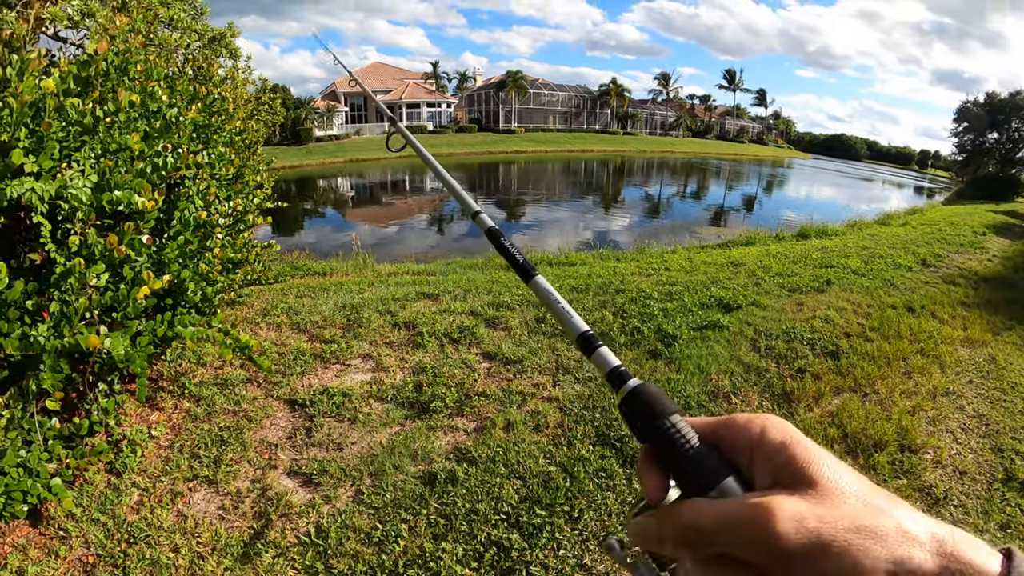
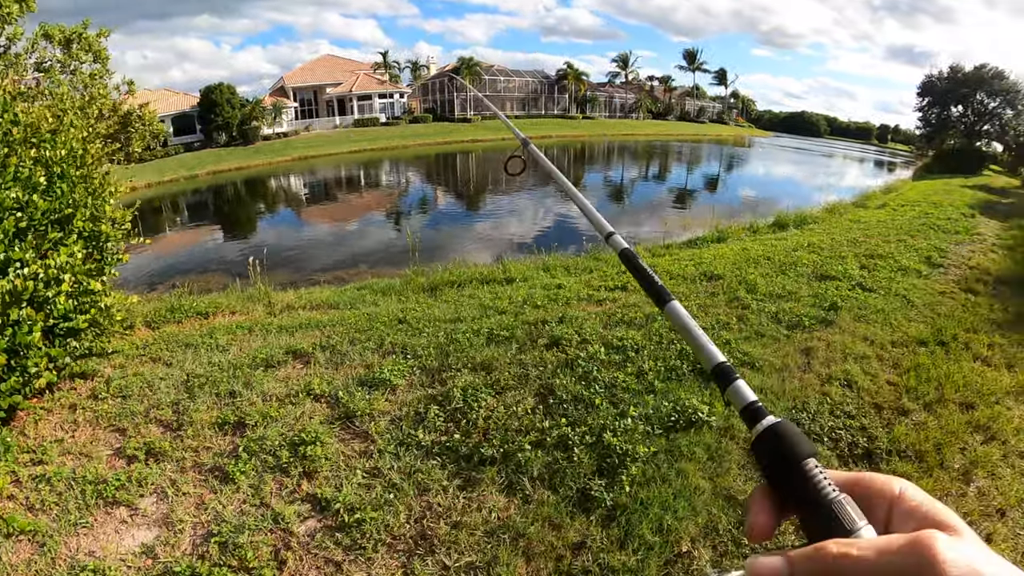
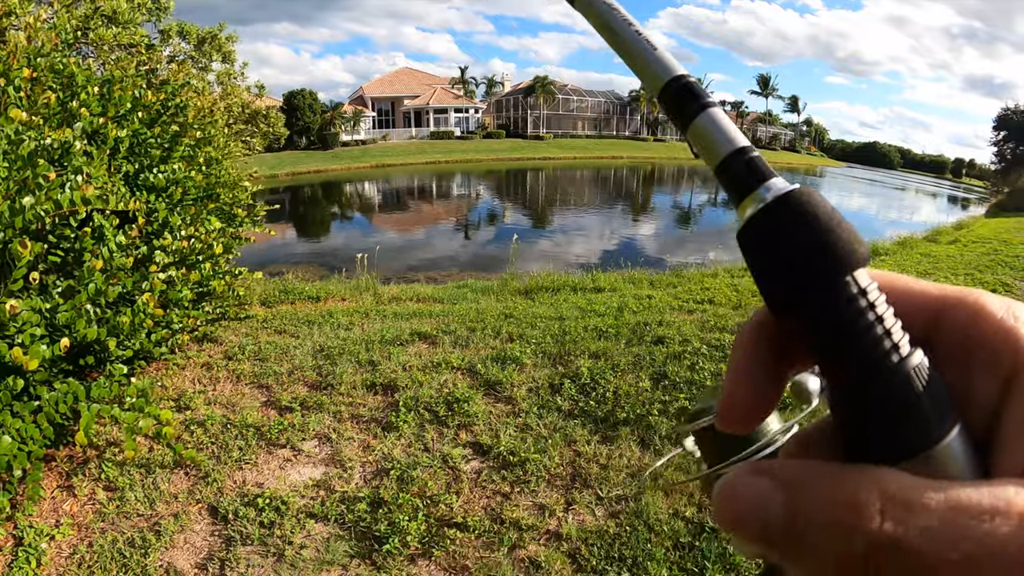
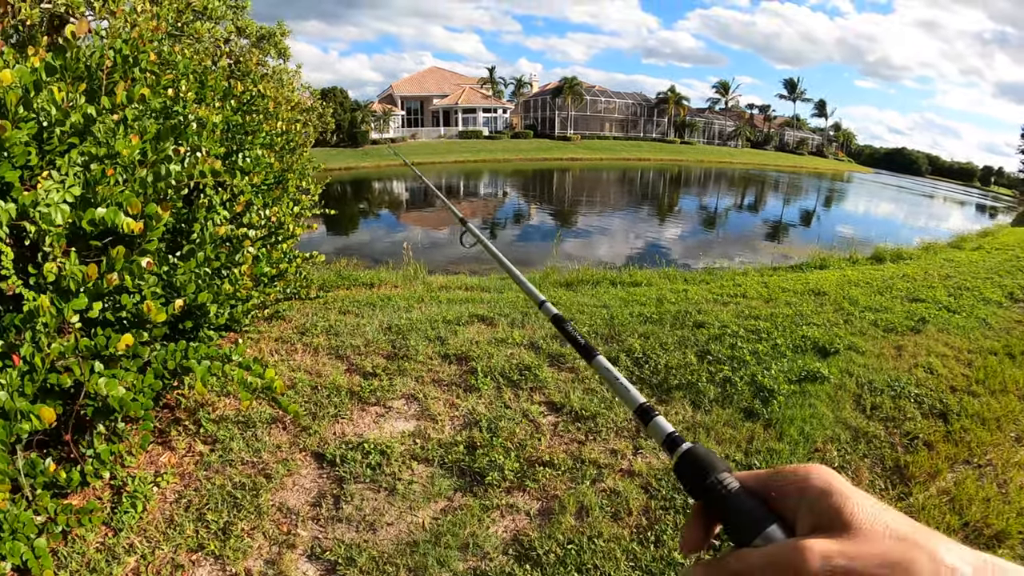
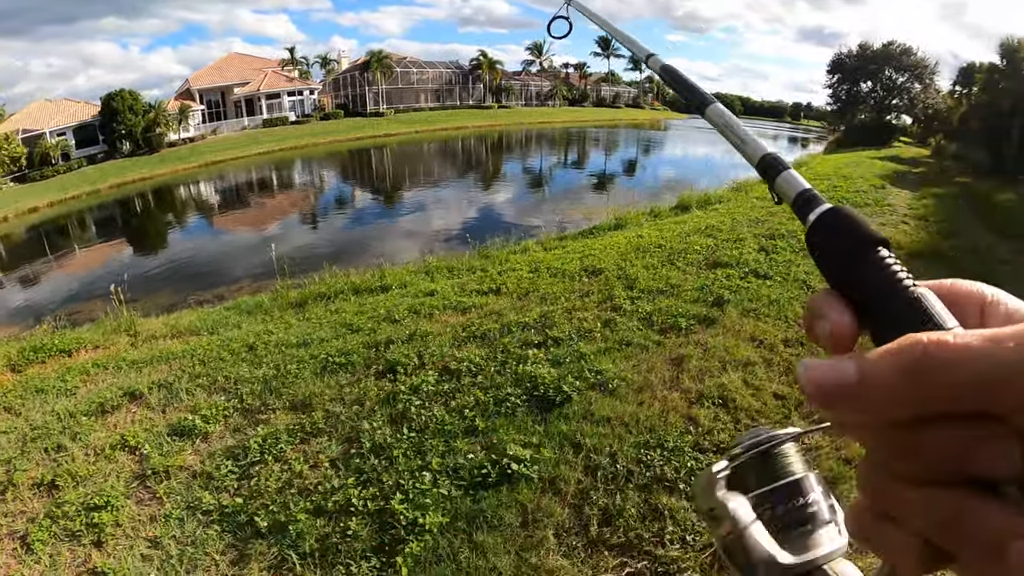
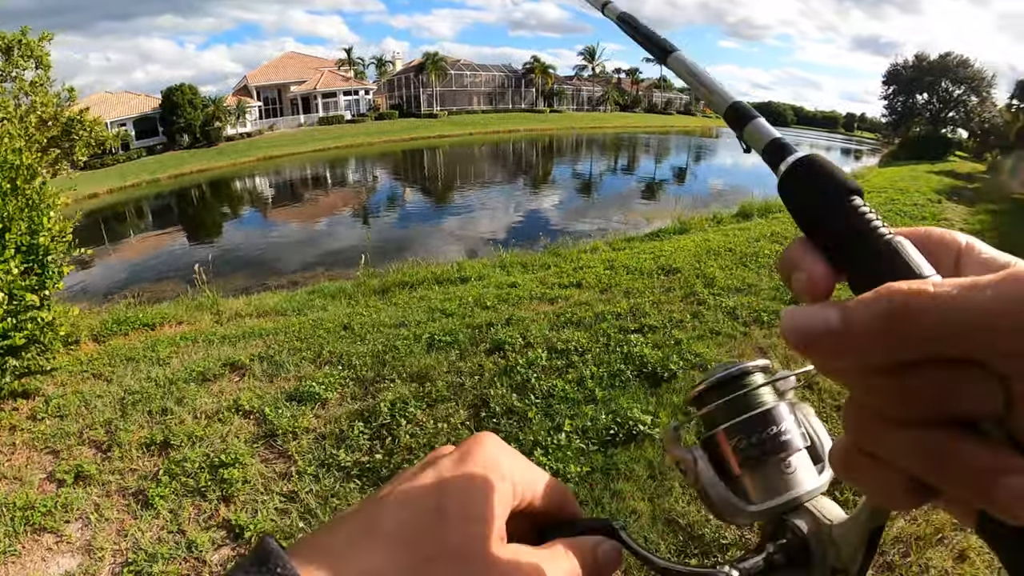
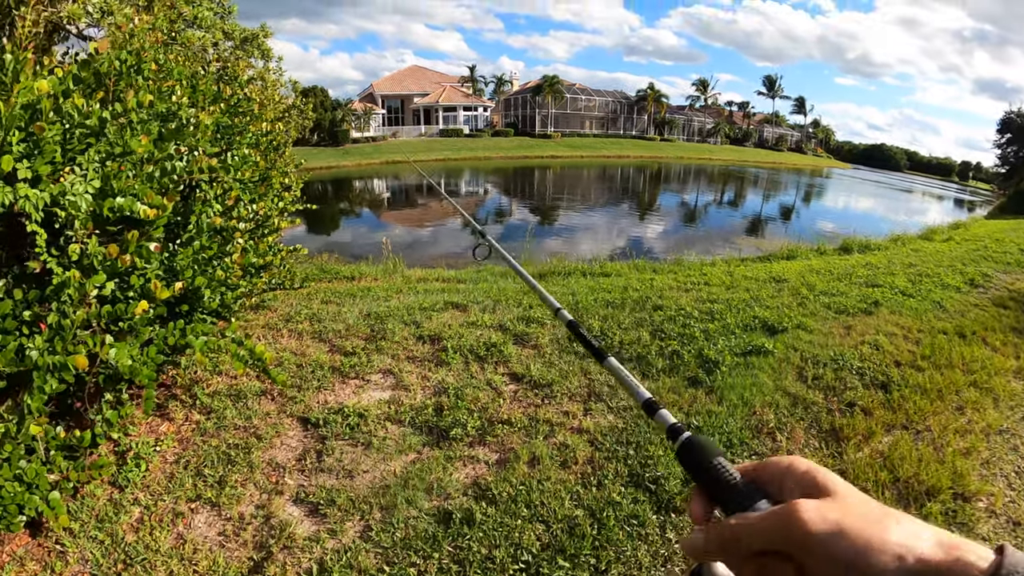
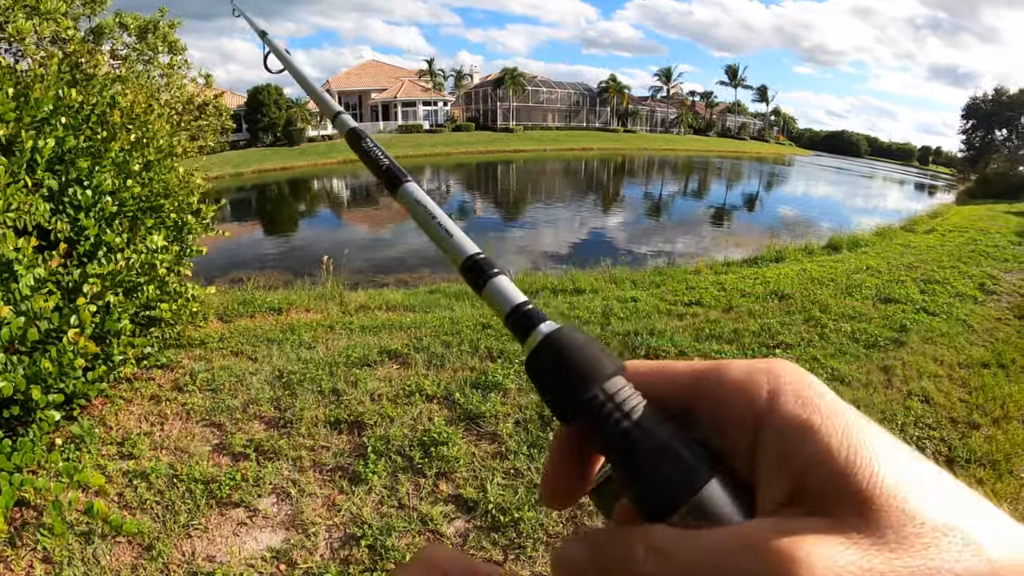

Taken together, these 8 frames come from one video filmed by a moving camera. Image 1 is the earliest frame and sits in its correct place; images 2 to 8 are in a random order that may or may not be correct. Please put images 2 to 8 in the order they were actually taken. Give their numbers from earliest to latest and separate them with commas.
7, 4, 3, 8, 2, 6, 5
